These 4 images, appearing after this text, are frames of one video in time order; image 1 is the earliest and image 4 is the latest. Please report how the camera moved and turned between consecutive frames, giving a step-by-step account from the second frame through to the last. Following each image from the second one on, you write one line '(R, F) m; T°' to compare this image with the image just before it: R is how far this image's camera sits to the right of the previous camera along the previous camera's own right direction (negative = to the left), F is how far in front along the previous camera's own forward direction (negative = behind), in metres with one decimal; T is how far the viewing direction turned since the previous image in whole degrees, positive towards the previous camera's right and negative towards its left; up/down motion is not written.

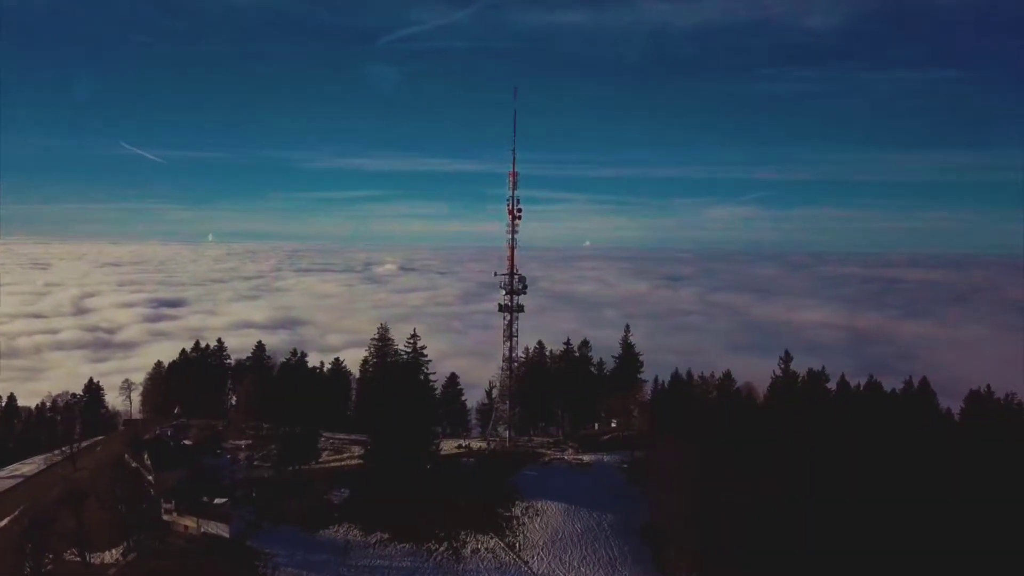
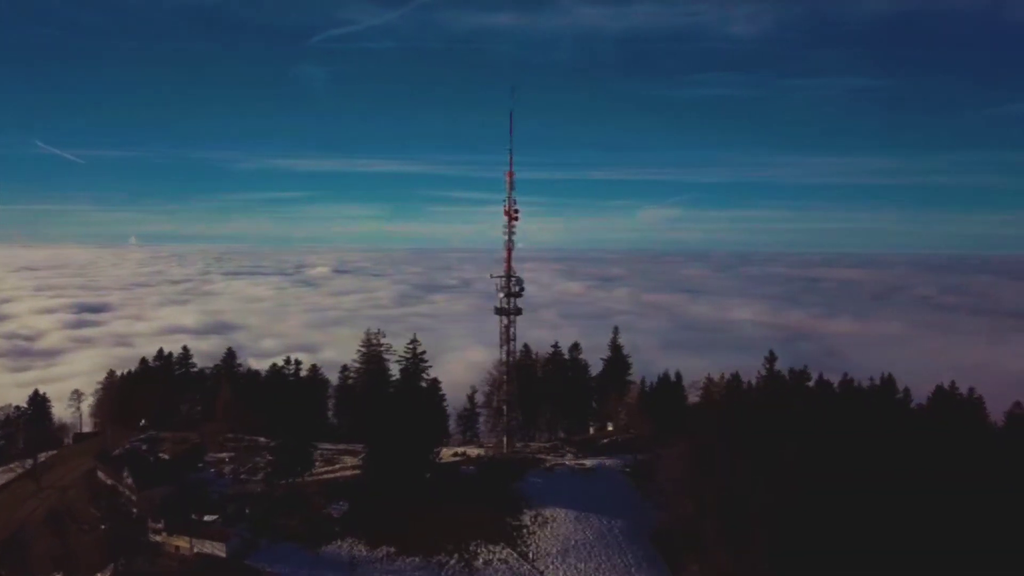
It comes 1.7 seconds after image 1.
(-2.3, +0.7) m; +4°
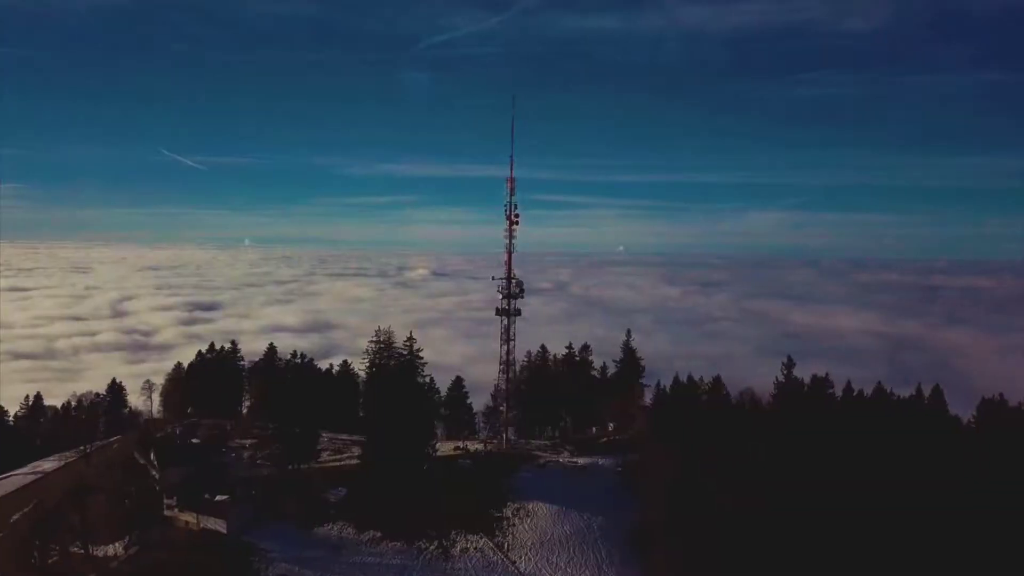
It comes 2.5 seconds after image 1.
(+3.6, -0.9) m; -6°
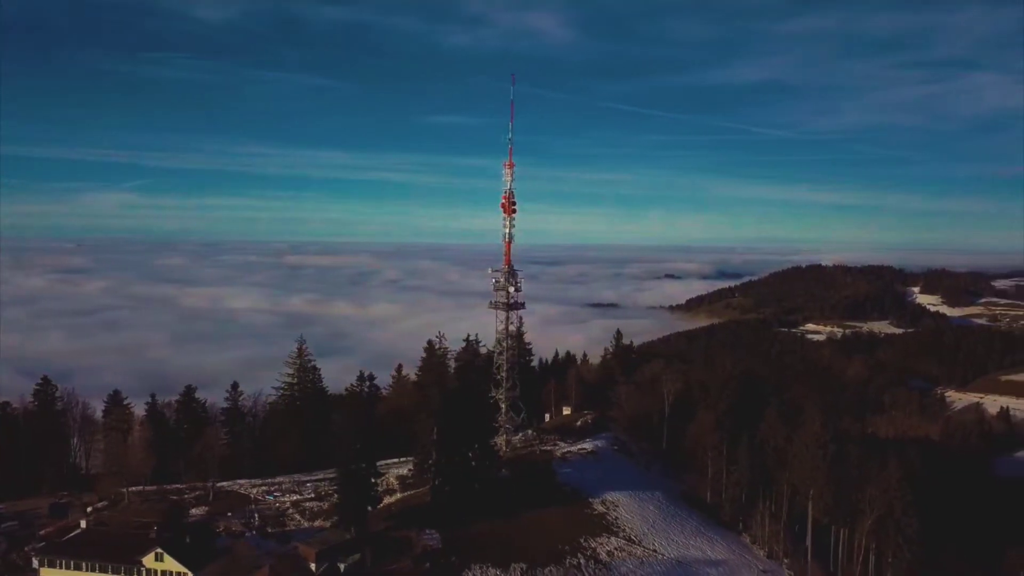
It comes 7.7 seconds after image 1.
(-4.4, +0.6) m; +7°
